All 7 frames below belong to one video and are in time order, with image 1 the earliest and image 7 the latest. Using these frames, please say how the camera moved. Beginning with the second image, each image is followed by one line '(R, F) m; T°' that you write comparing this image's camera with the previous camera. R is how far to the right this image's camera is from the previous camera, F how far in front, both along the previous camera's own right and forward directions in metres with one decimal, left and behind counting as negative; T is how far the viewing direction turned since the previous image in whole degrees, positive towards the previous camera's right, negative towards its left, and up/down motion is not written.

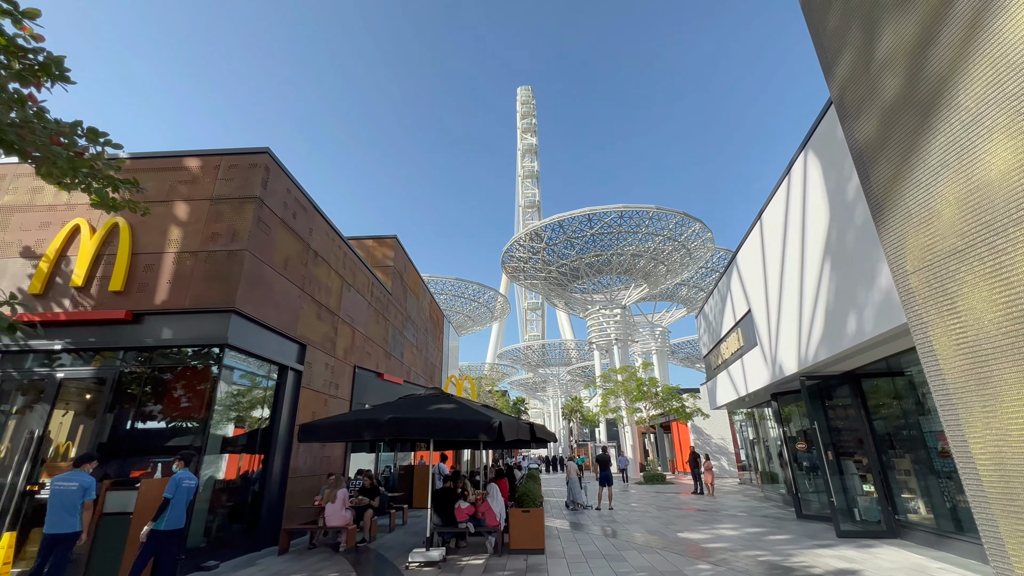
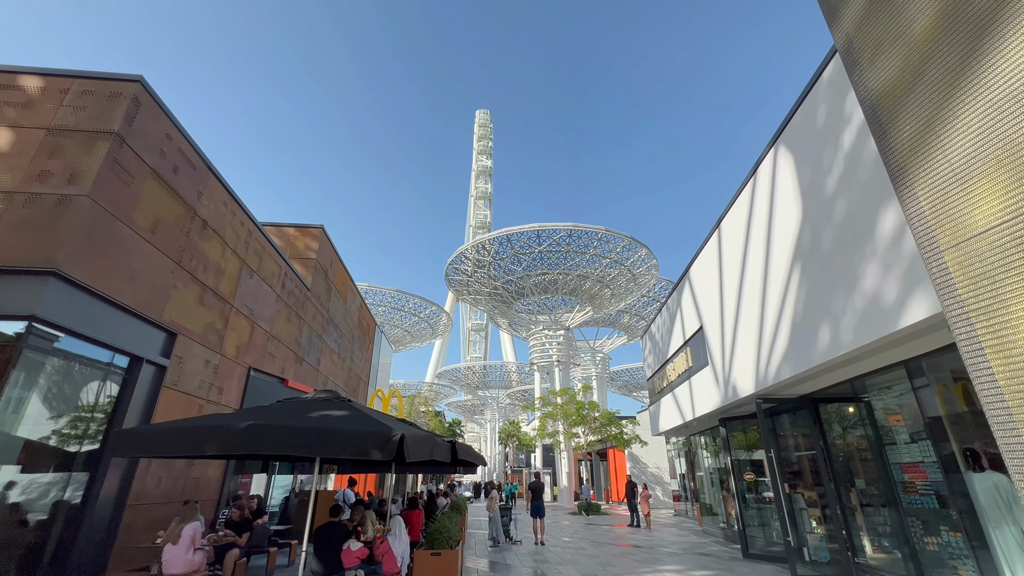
(+0.3, +1.3) m; +7°
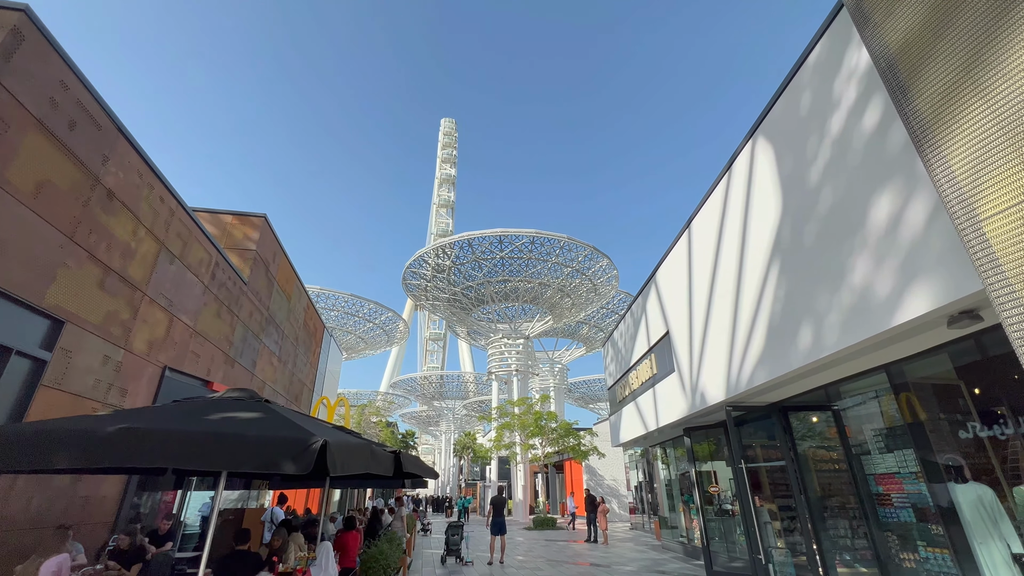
(0.0, +0.7) m; +5°
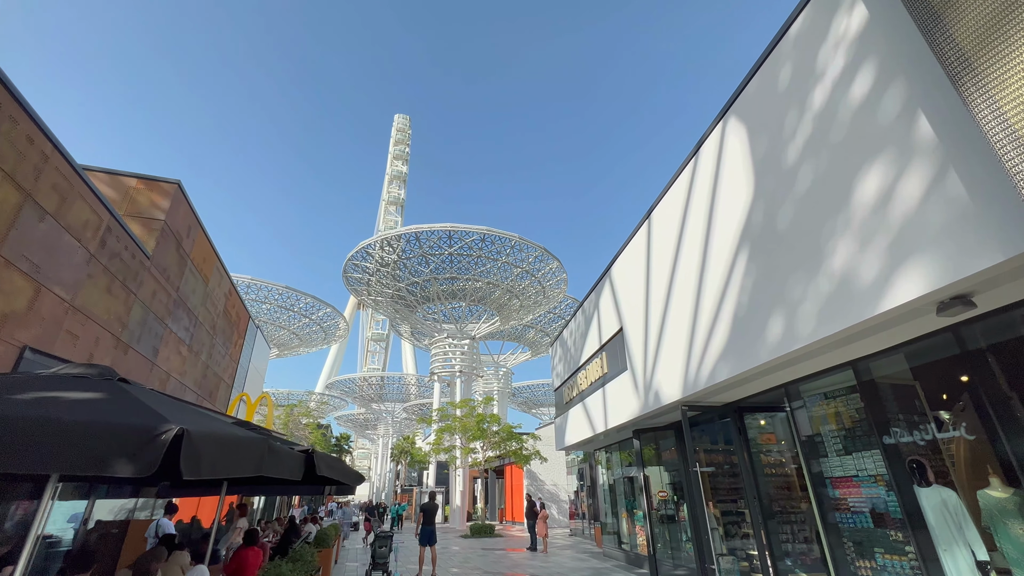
(0.0, +0.8) m; +7°
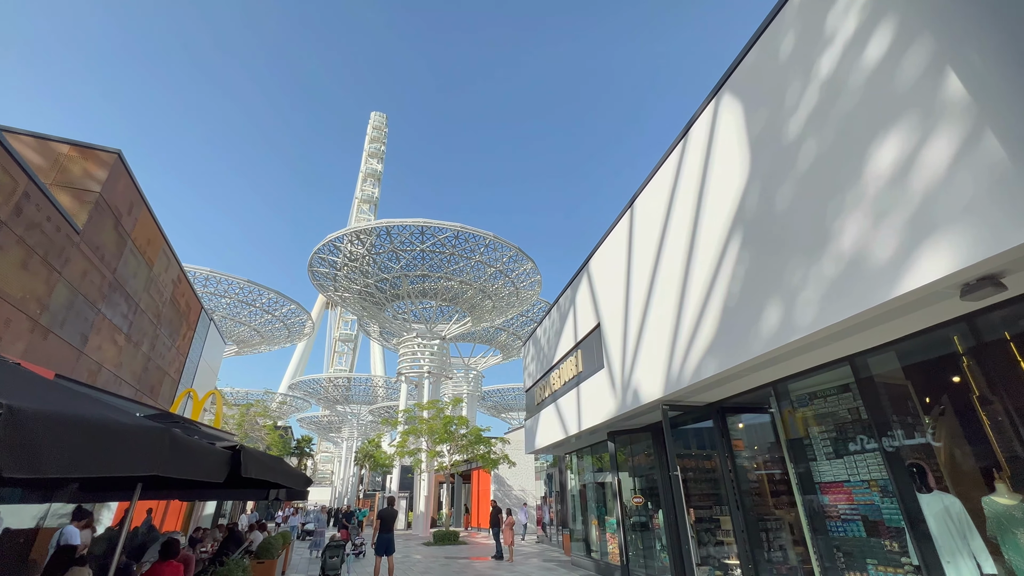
(0.0, +0.6) m; +3°
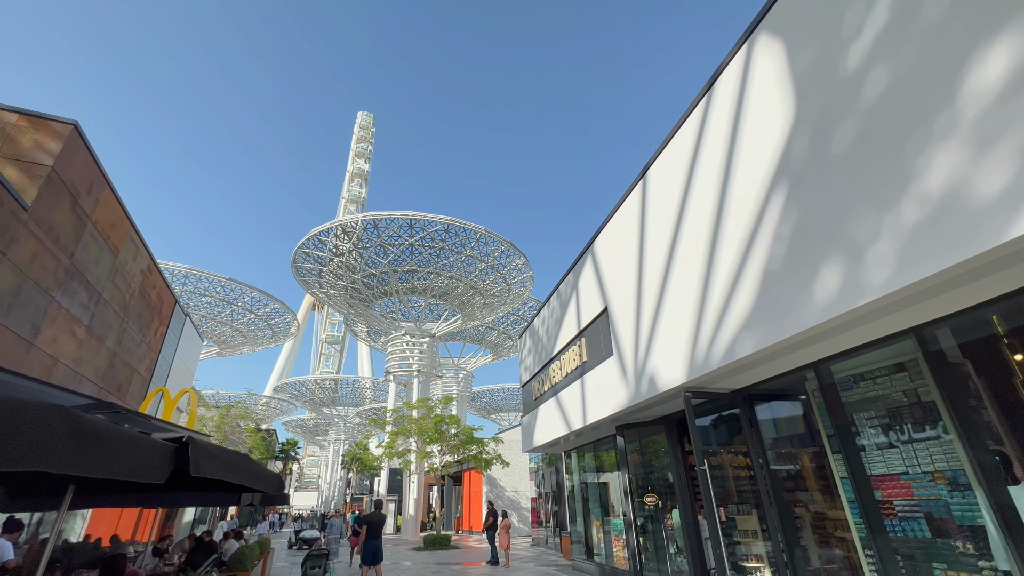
(-0.2, +0.8) m; +1°
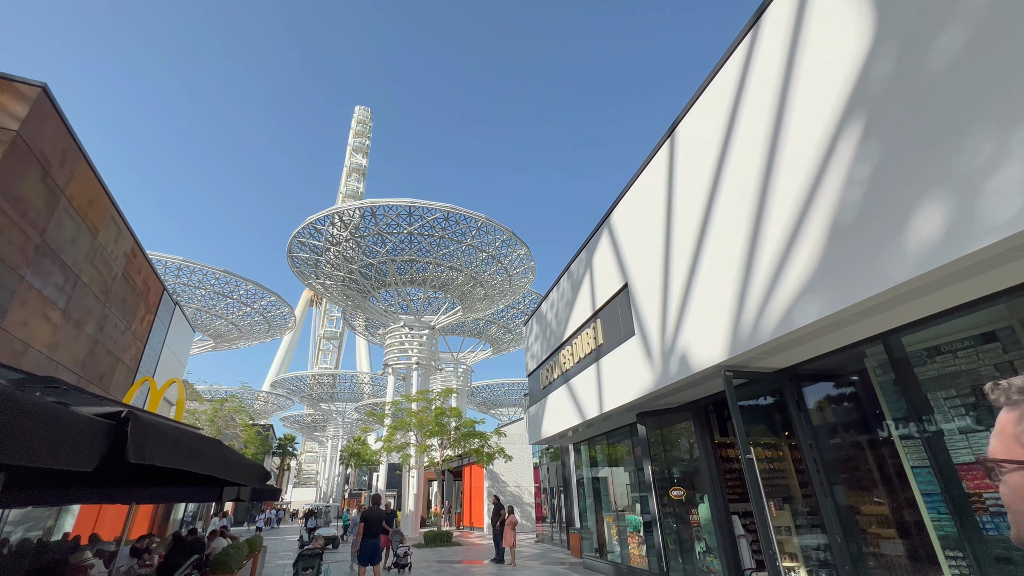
(-0.2, +0.7) m; 0°
